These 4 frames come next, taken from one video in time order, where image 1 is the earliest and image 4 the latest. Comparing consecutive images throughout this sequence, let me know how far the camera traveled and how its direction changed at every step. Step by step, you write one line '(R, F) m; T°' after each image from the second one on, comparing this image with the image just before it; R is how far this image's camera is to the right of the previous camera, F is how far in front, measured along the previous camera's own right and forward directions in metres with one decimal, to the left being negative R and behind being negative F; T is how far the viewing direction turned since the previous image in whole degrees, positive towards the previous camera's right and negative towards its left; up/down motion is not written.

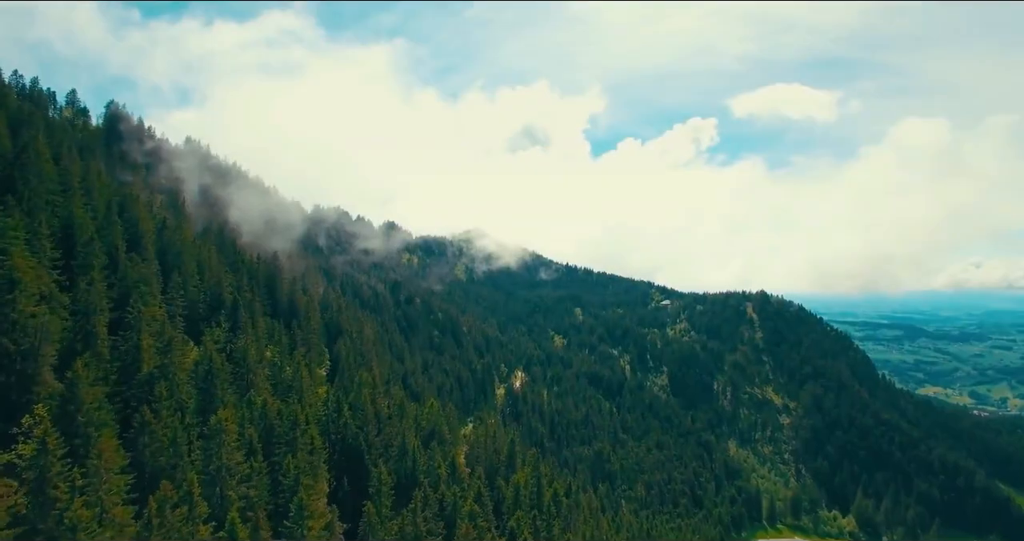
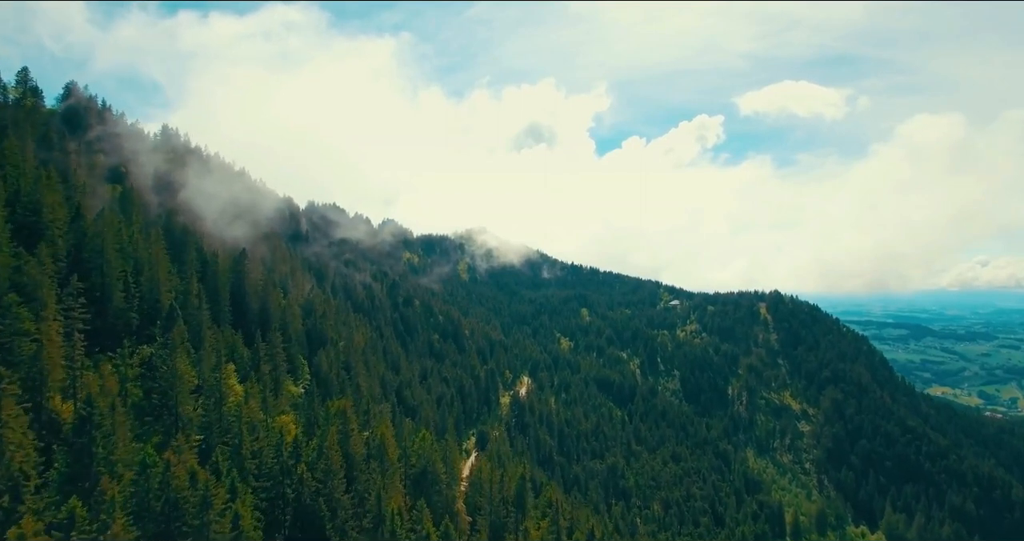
(-0.8, +19.6) m; 0°
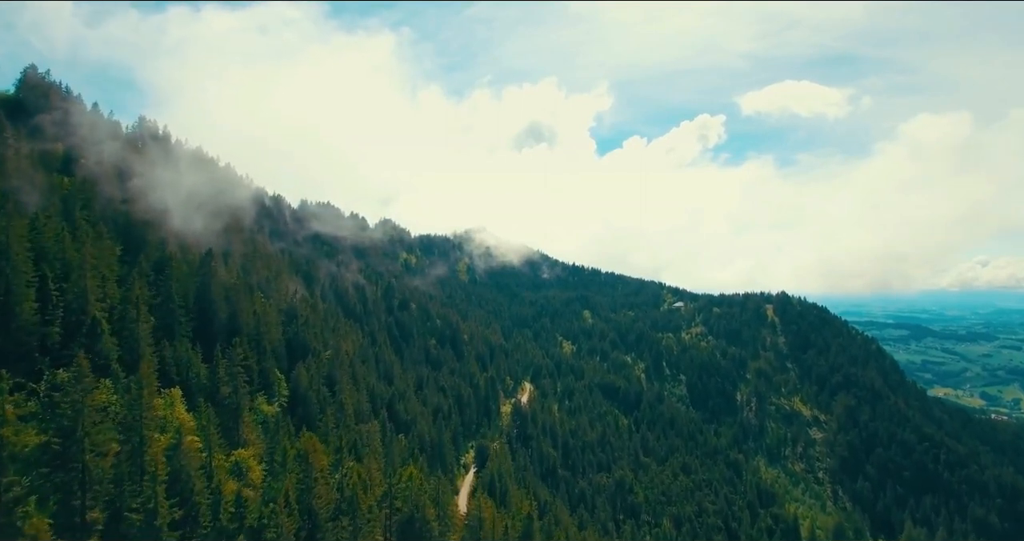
(-0.6, +14.4) m; 0°
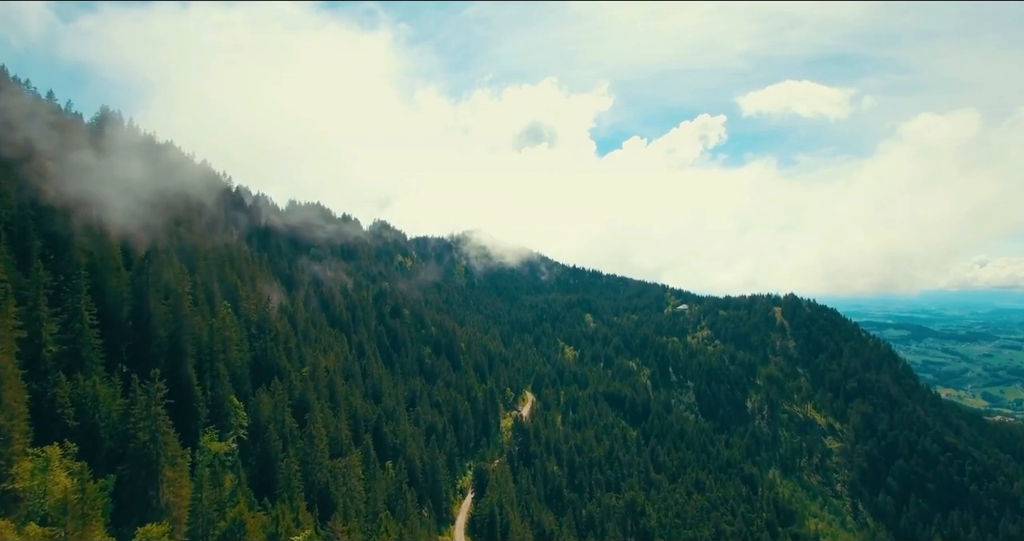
(-0.4, +18.2) m; 0°
